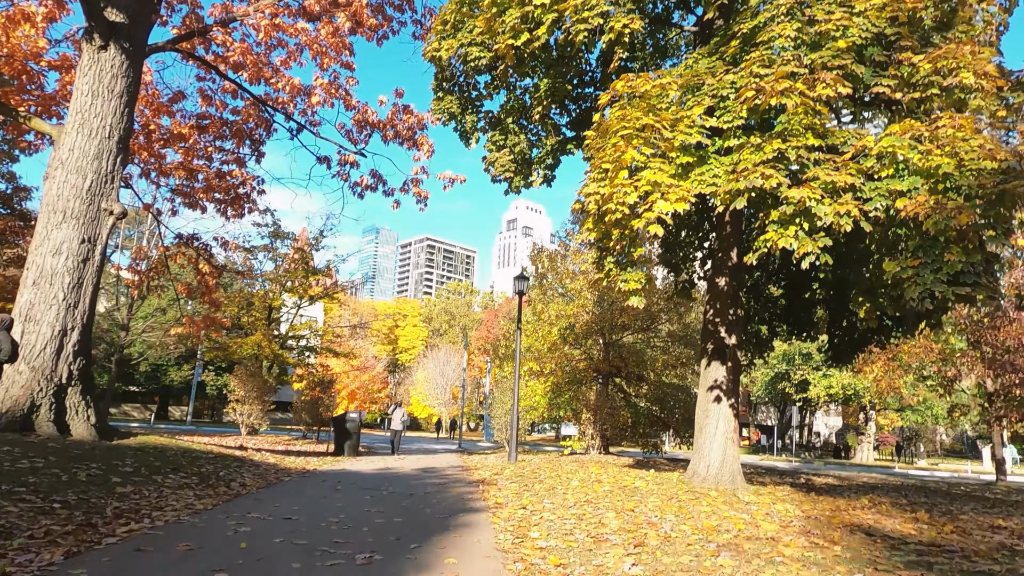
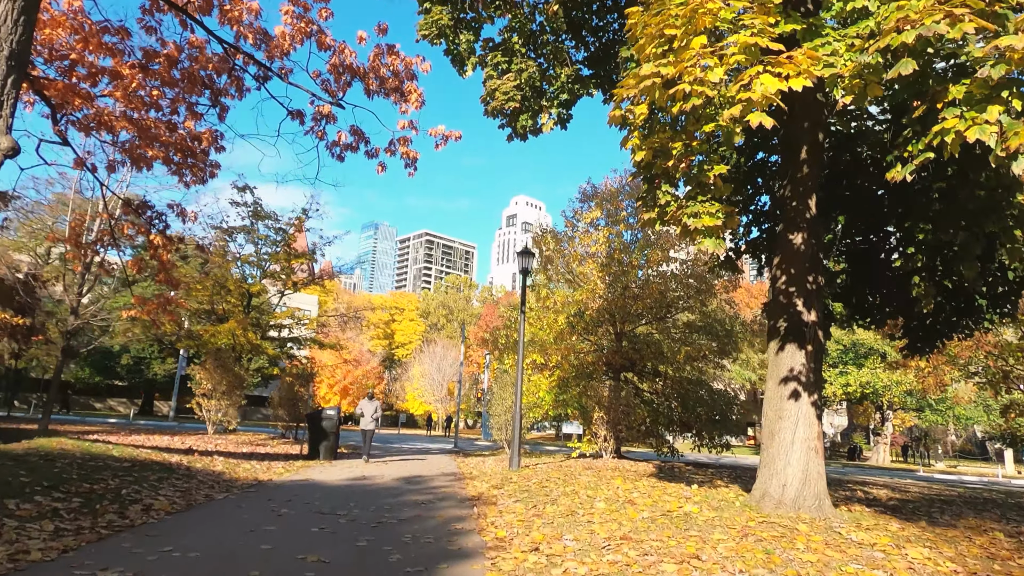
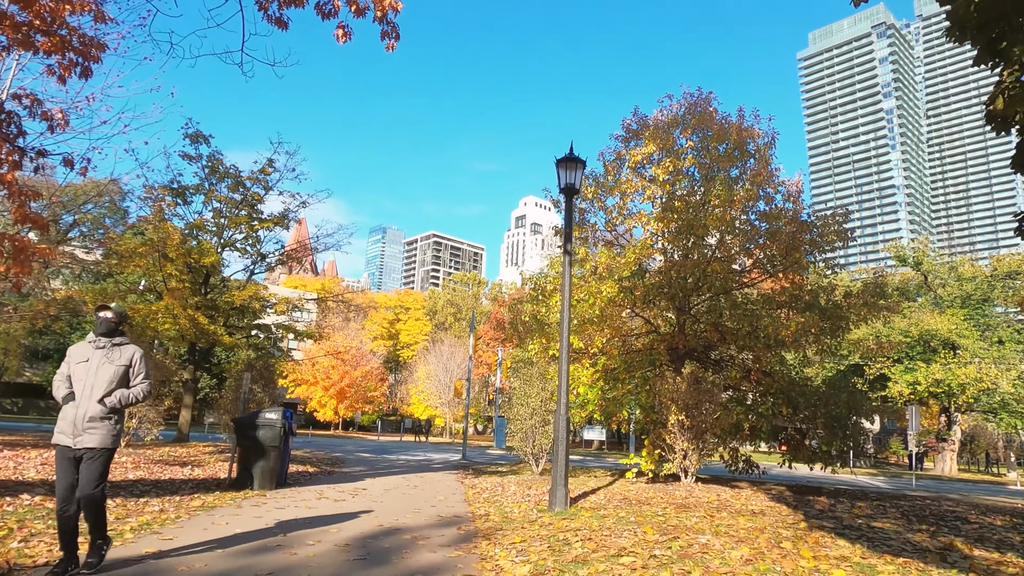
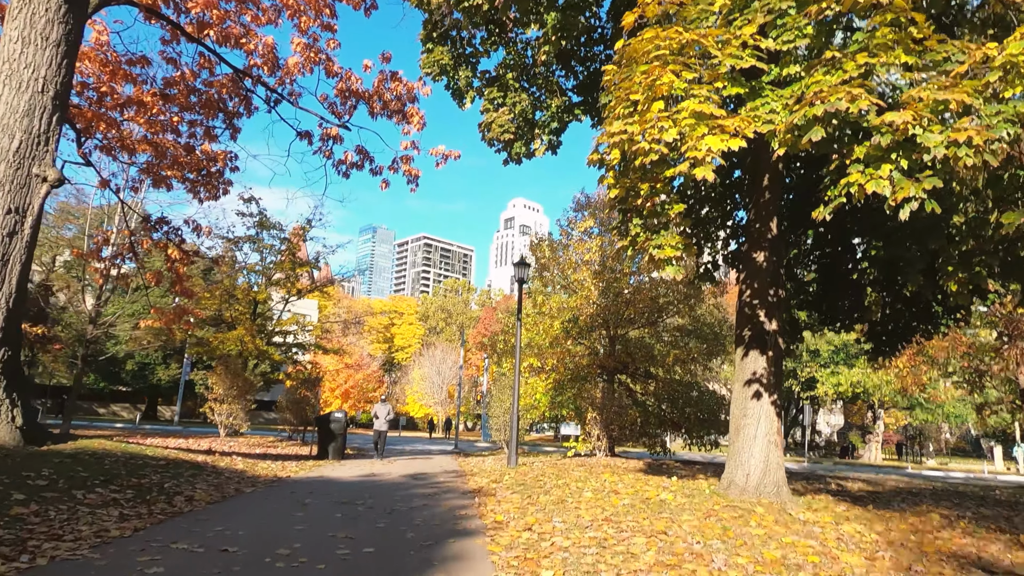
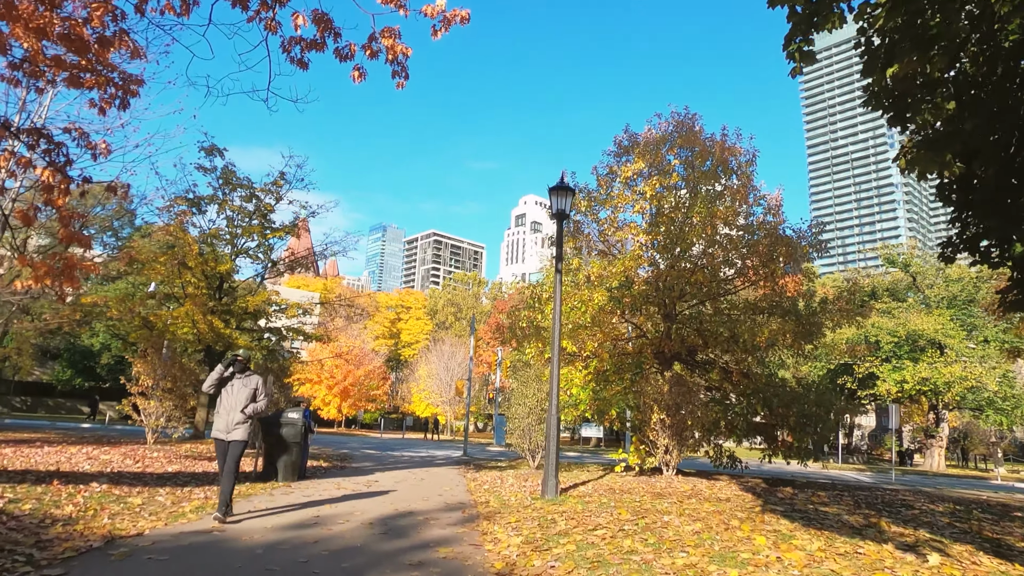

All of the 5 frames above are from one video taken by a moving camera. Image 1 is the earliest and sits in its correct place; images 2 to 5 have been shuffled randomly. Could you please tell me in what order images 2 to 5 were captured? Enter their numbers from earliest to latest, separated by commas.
4, 2, 5, 3
